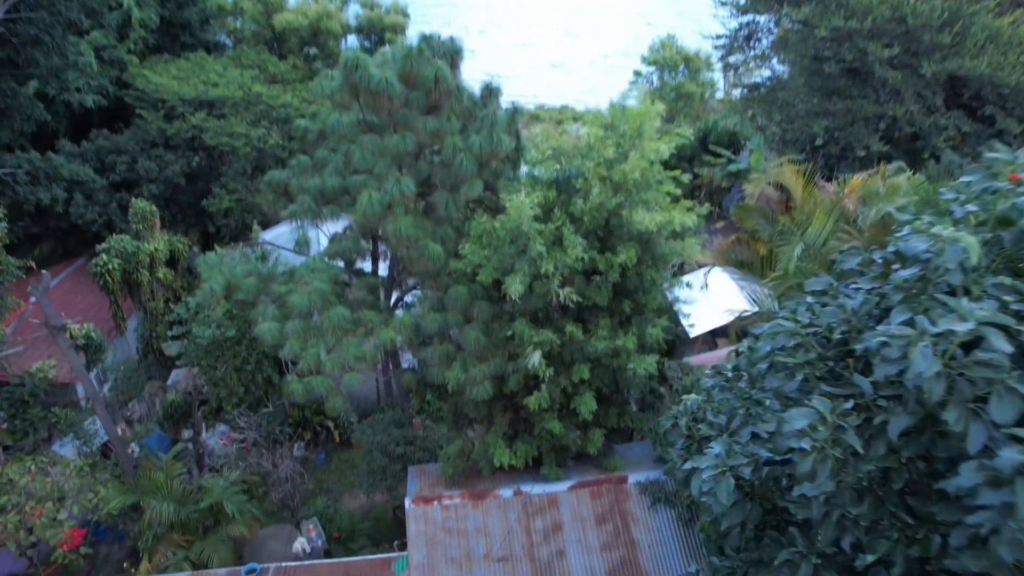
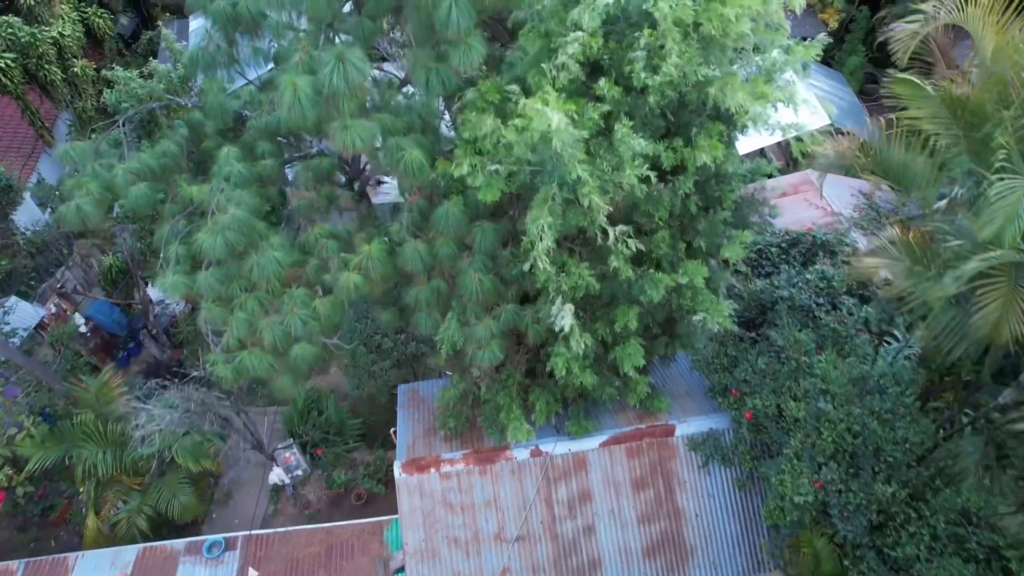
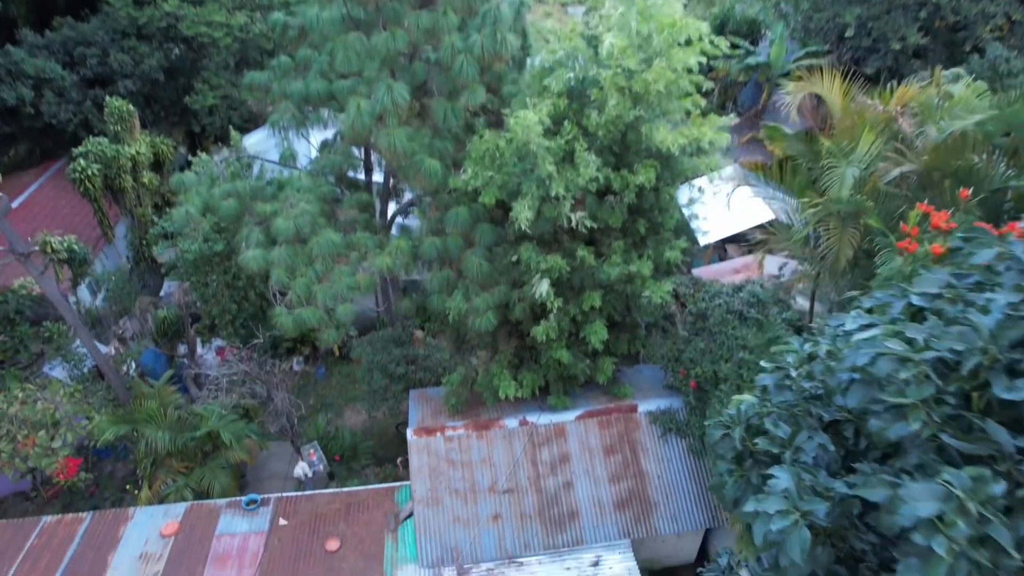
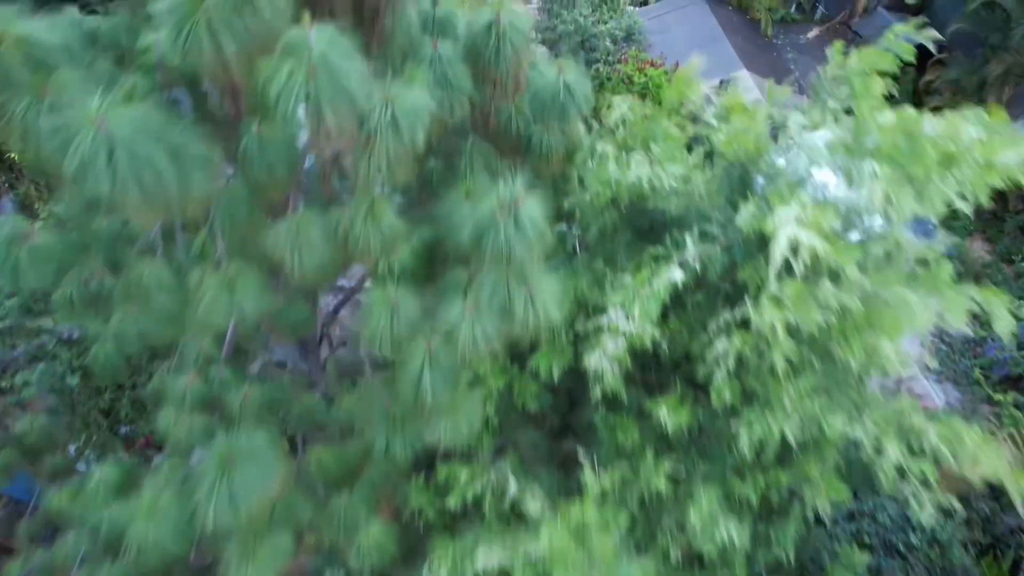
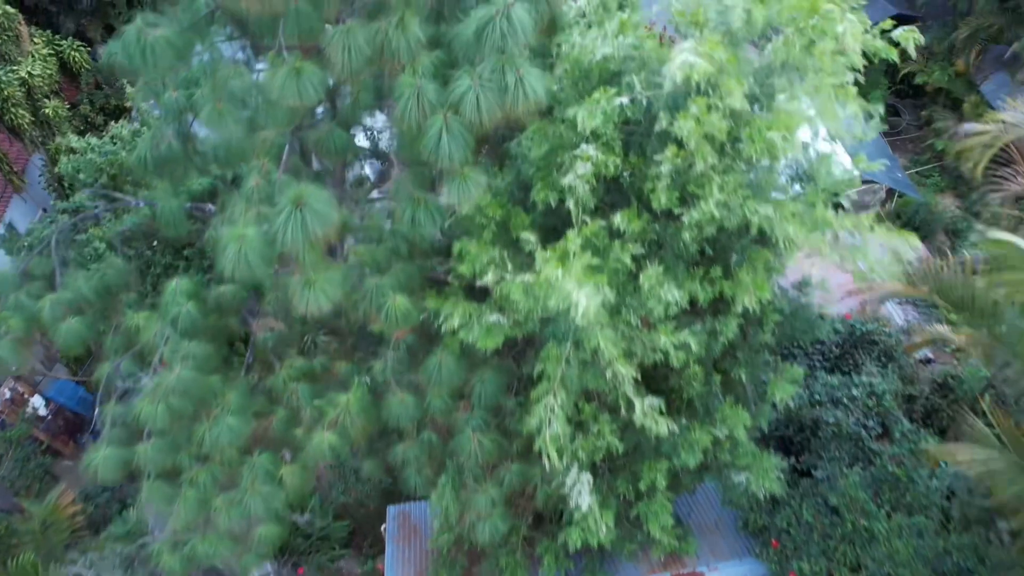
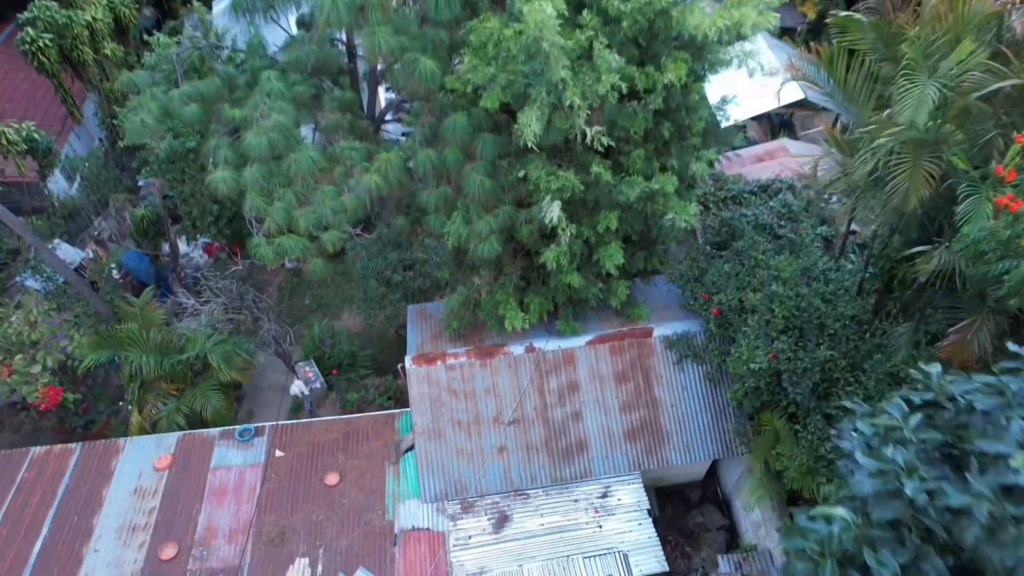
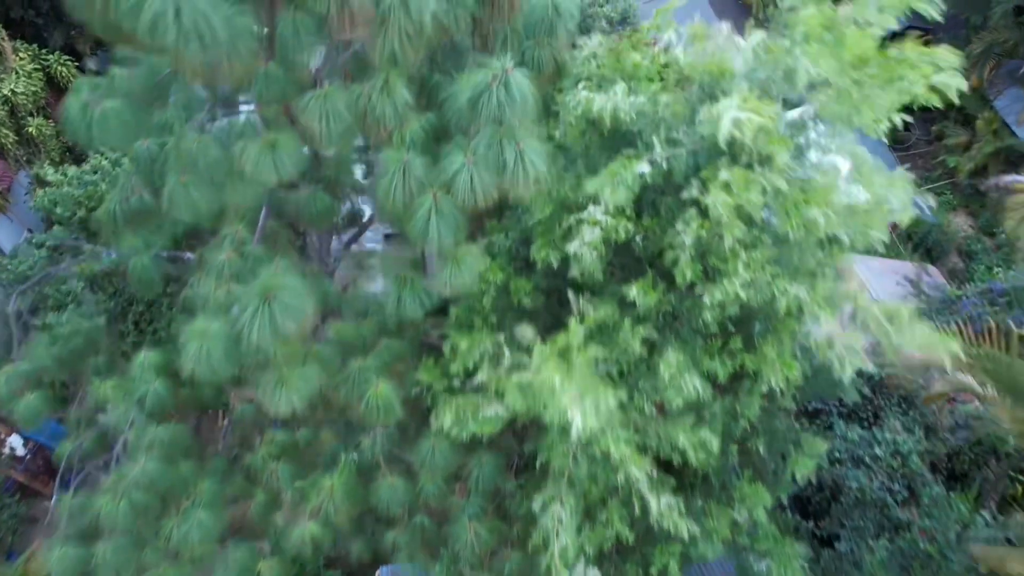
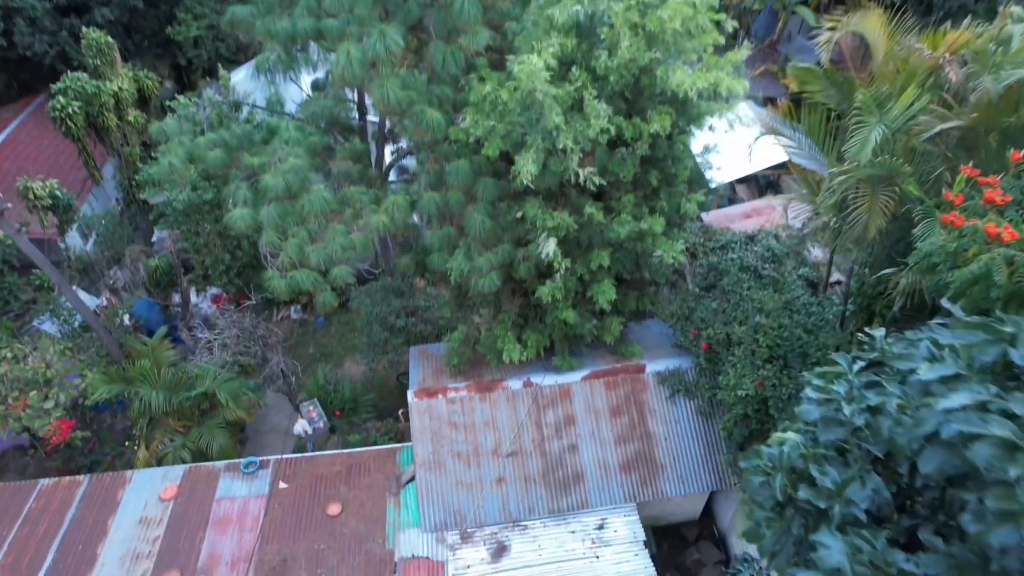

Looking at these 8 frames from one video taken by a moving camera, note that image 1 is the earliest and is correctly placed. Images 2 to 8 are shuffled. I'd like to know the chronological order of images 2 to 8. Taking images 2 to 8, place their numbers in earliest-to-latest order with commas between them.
3, 8, 6, 2, 5, 7, 4
